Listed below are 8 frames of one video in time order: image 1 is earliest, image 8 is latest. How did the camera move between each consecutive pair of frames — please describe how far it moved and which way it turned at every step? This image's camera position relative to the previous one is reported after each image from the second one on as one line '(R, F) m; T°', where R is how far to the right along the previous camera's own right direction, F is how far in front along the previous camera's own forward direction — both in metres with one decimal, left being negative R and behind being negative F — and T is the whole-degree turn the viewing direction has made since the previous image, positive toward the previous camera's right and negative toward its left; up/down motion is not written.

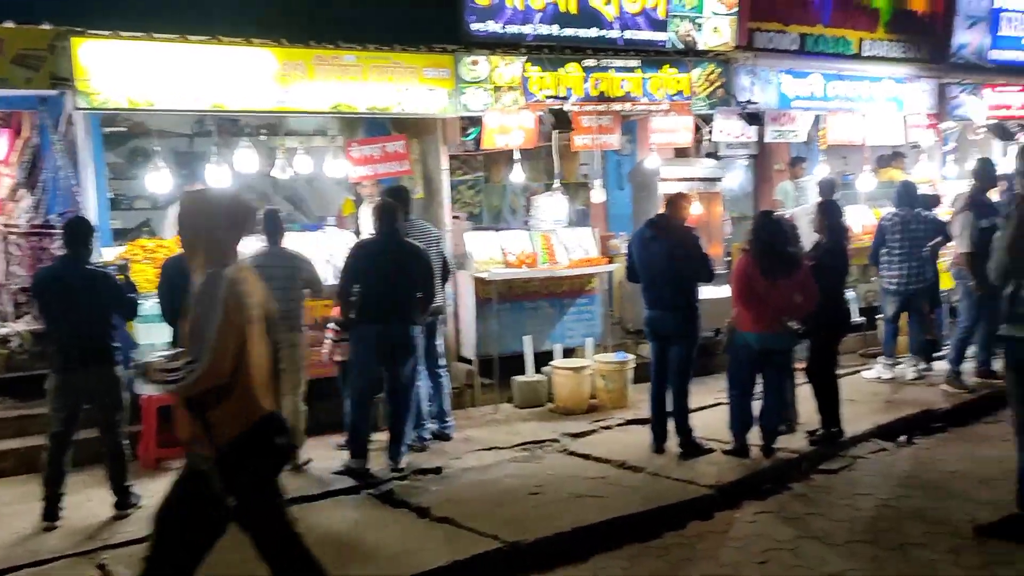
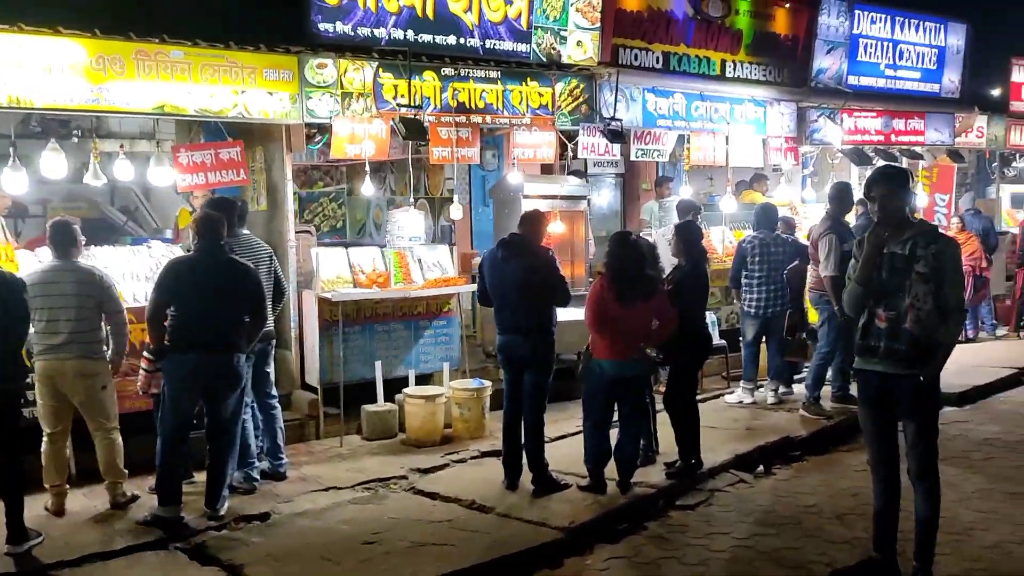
(+0.5, +0.5) m; +6°
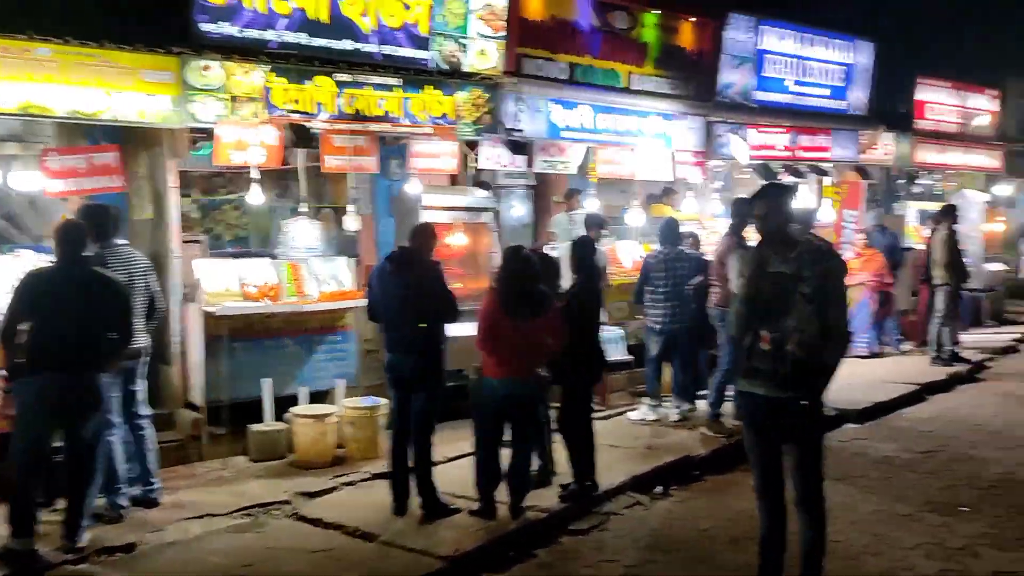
(+0.4, +0.2) m; +4°
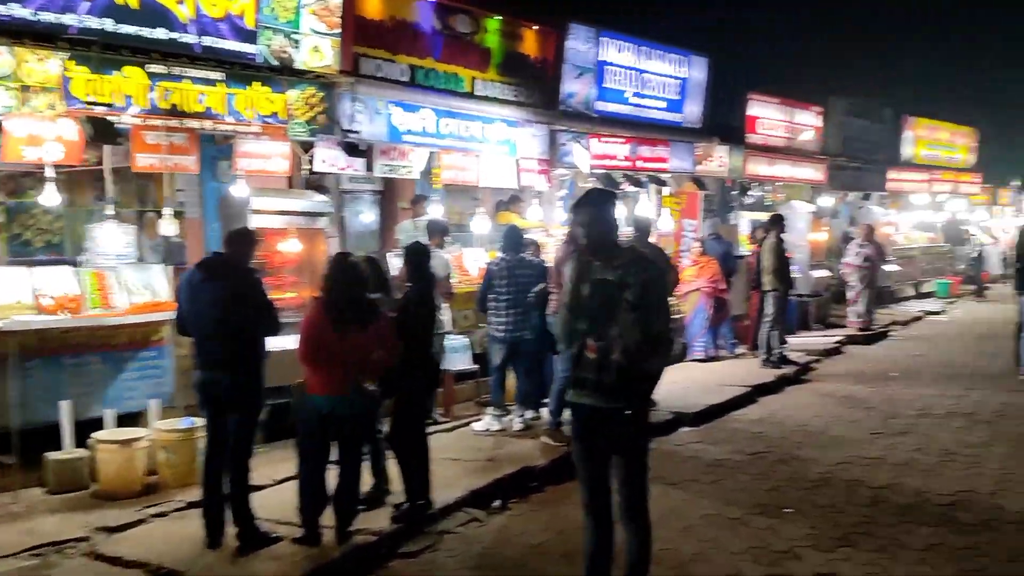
(+0.2, +0.2) m; +9°
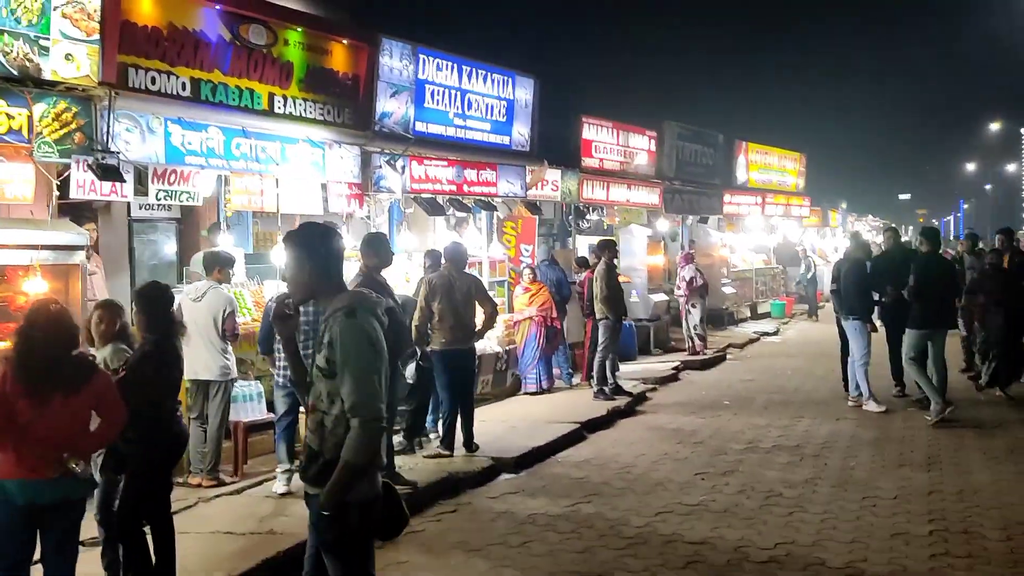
(+0.6, +0.7) m; +9°
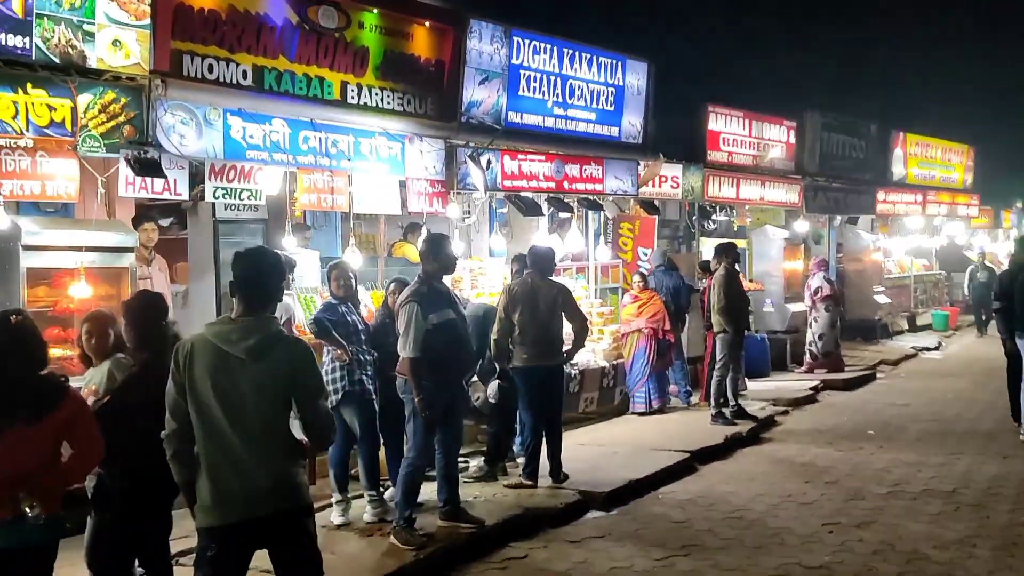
(+0.4, +1.1) m; -10°
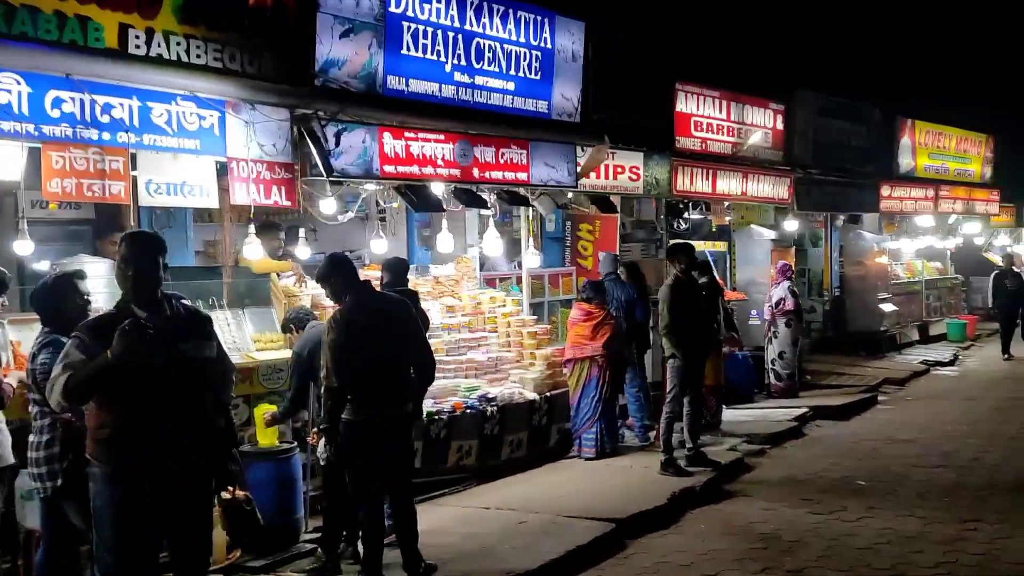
(+1.2, +2.2) m; -1°
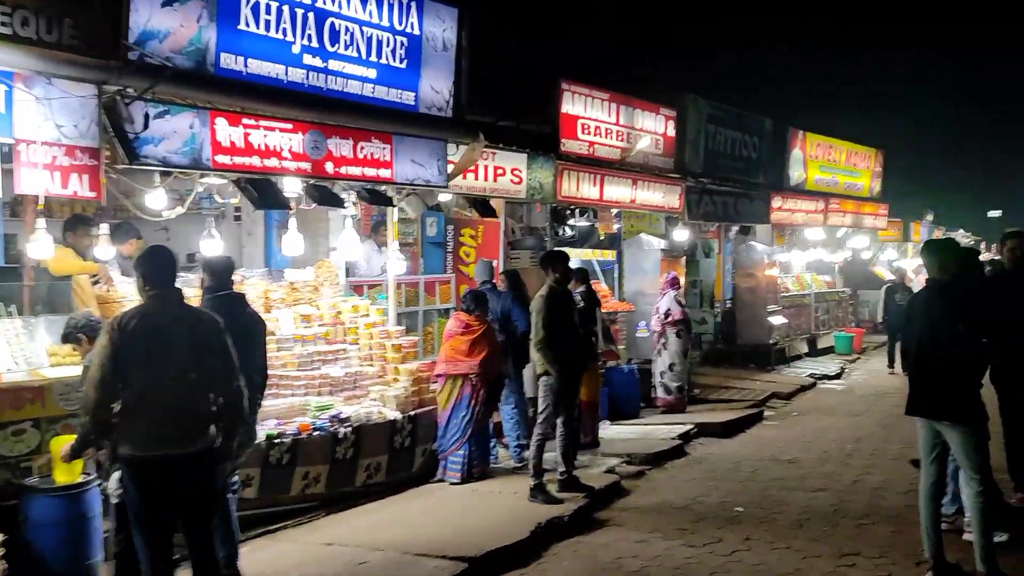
(+0.5, +0.7) m; +6°
